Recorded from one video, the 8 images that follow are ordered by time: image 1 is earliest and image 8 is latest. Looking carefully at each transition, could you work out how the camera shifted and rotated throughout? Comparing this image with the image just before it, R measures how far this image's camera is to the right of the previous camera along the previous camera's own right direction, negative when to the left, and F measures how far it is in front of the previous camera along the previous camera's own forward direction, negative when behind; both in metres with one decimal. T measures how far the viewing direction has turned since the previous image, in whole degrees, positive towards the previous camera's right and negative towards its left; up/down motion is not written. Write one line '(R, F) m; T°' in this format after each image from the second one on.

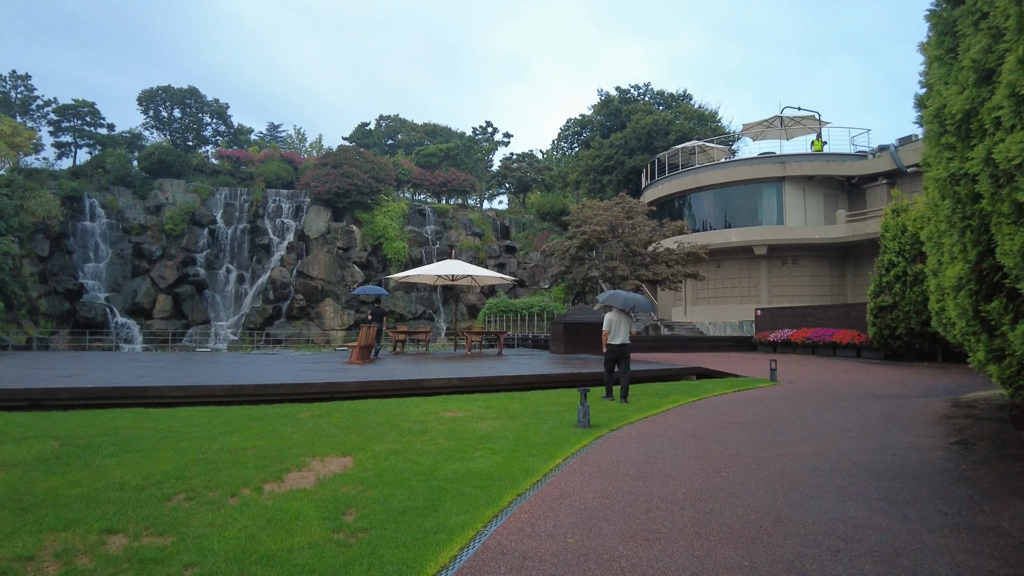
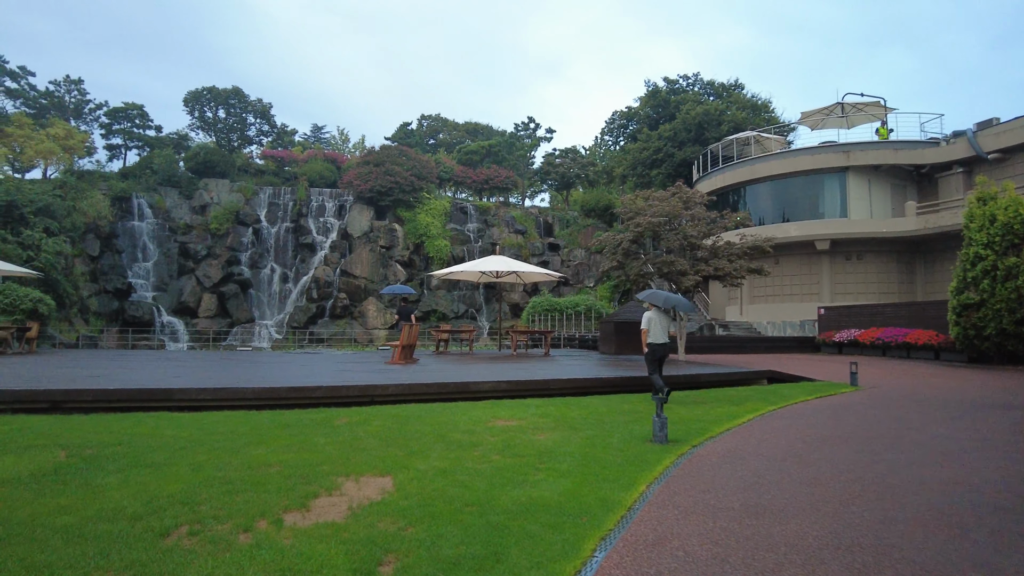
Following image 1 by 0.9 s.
(-0.2, +0.8) m; -4°
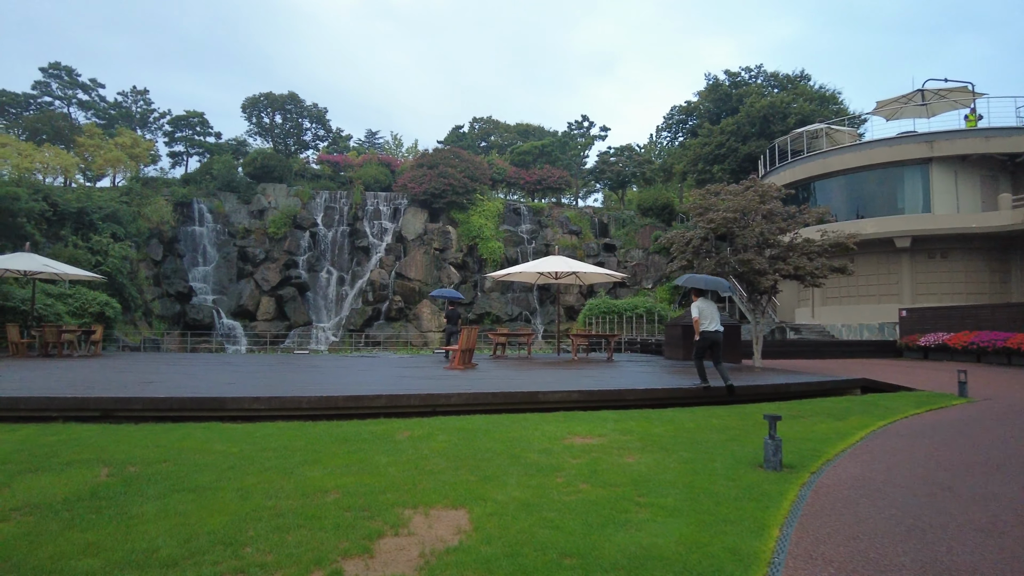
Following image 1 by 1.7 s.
(-0.2, +0.6) m; -4°
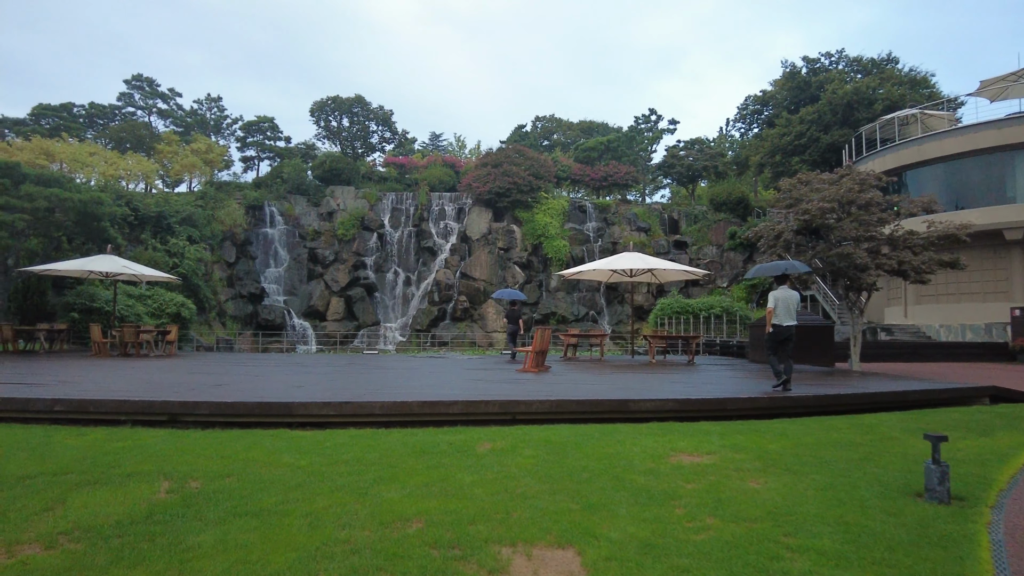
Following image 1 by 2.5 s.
(-0.2, +0.6) m; -5°
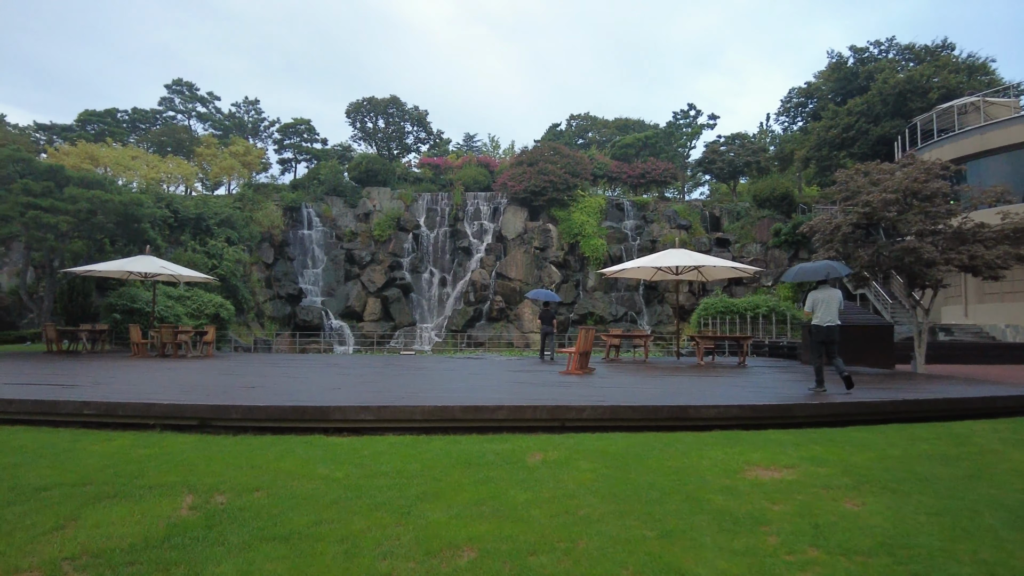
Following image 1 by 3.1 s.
(-0.1, +0.4) m; -3°
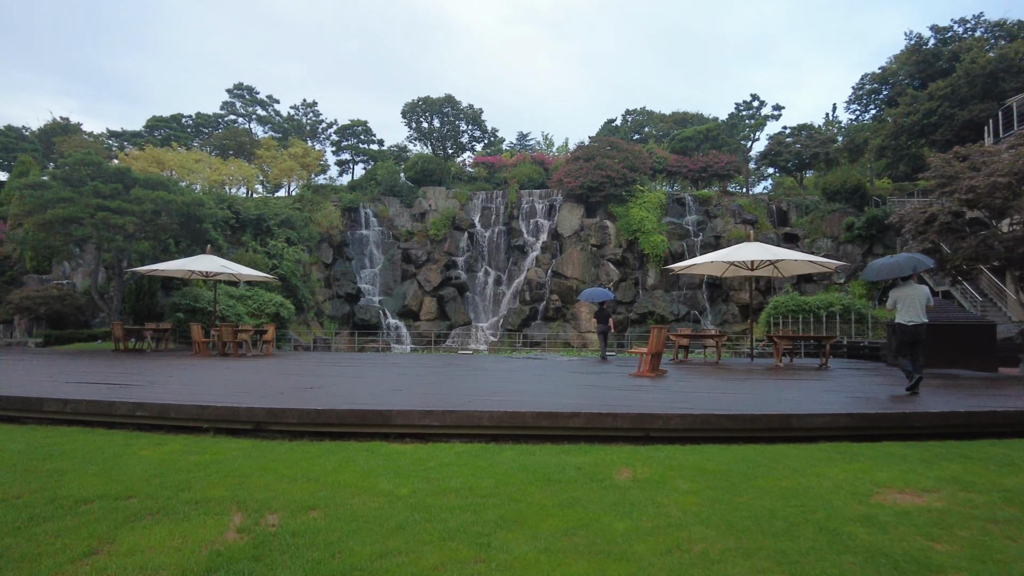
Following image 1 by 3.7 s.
(-0.2, +0.5) m; -5°
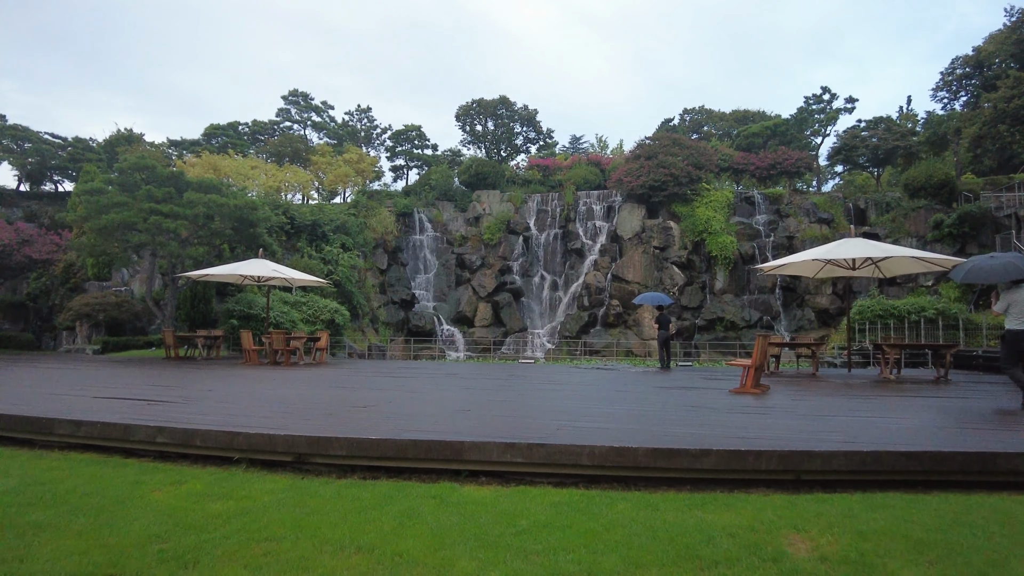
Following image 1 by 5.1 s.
(-0.3, +1.1) m; -4°
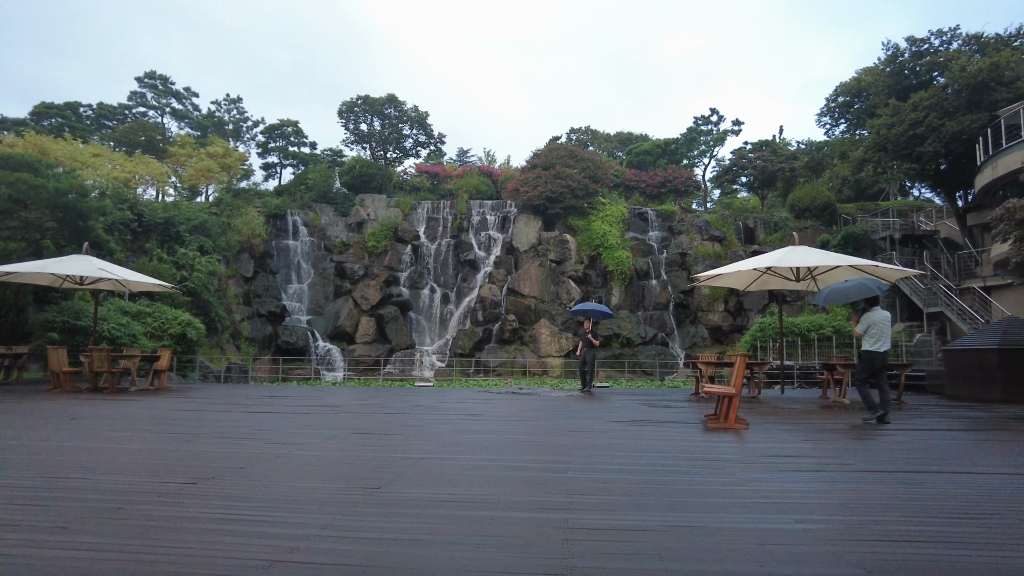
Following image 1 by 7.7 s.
(-0.3, +2.1) m; +10°
